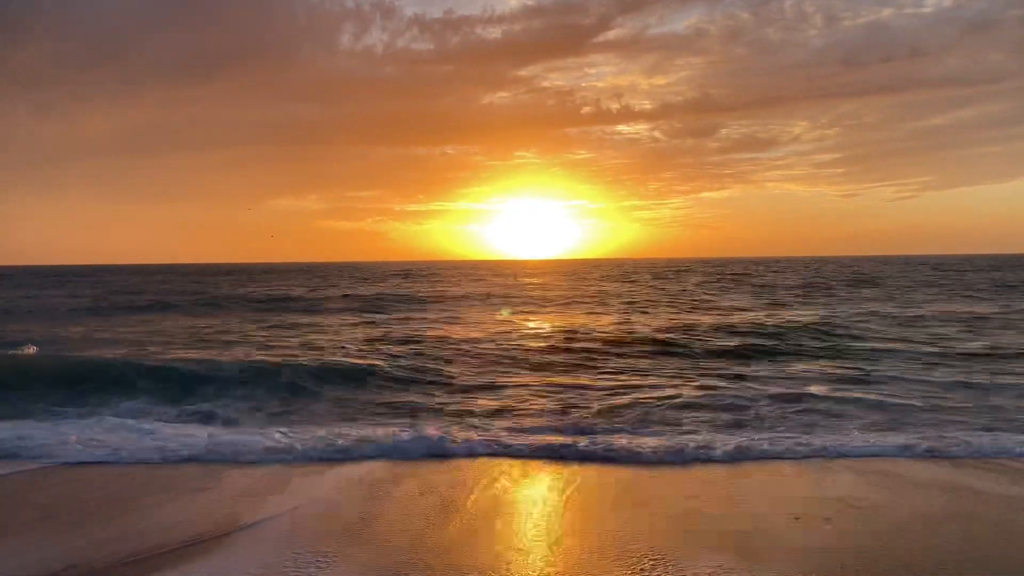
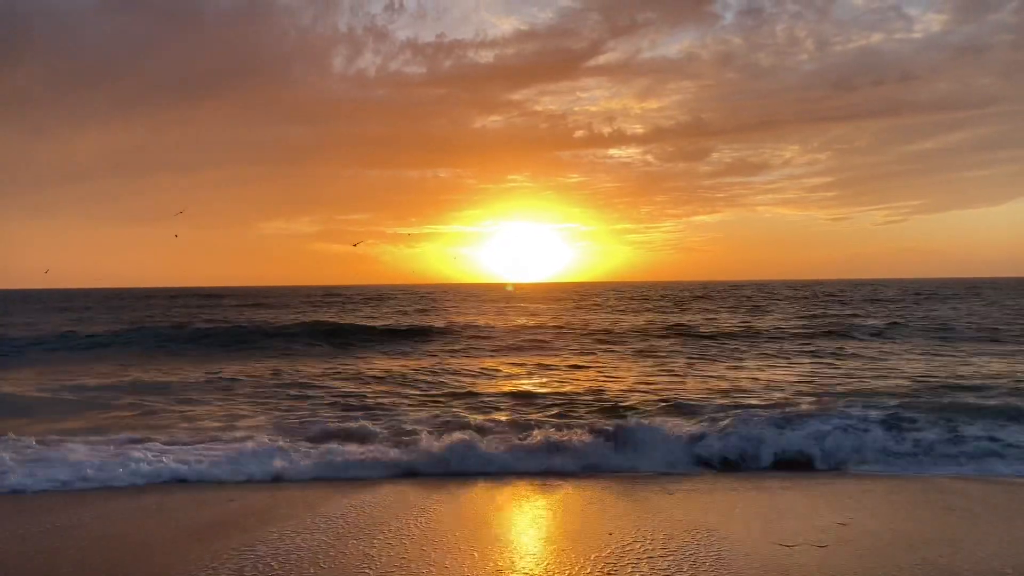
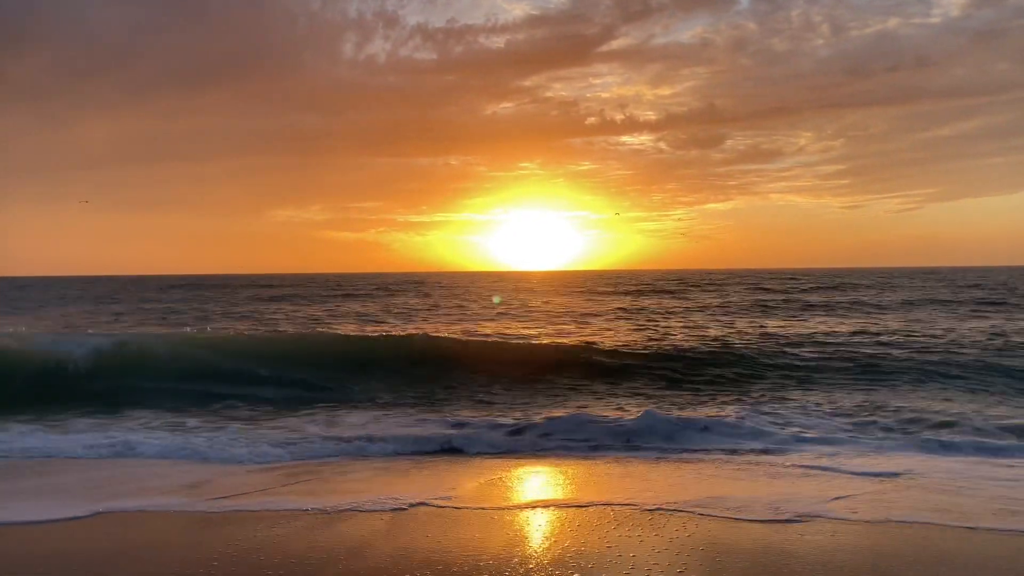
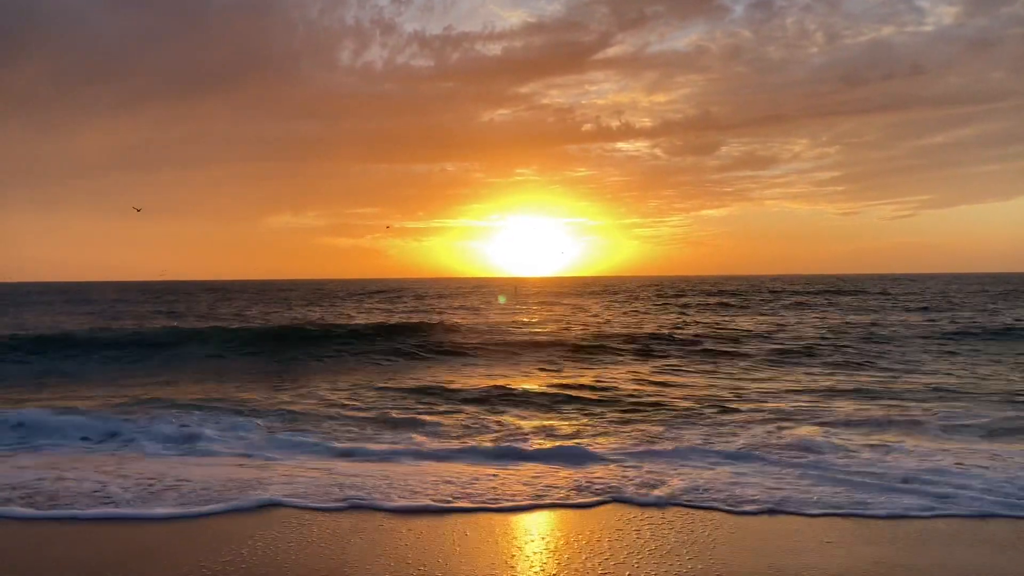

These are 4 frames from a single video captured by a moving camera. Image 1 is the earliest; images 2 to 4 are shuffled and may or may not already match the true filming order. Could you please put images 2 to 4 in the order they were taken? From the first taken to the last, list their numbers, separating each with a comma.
2, 4, 3
